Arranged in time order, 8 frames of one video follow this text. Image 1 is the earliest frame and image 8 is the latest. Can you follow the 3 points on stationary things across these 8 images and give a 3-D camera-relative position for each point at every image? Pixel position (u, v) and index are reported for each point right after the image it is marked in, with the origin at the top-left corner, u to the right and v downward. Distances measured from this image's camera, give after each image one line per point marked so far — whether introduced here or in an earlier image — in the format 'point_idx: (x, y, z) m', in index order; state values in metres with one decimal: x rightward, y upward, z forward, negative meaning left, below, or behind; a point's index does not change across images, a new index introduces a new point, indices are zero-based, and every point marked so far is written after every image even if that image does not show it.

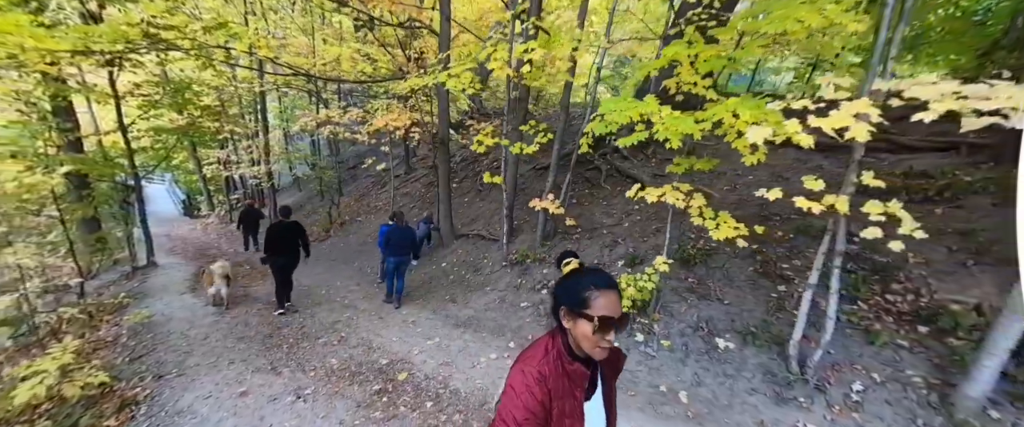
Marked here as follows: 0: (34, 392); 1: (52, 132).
0: (-6.5, -2.5, +4.8) m
1: (-11.5, +2.1, +8.4) m
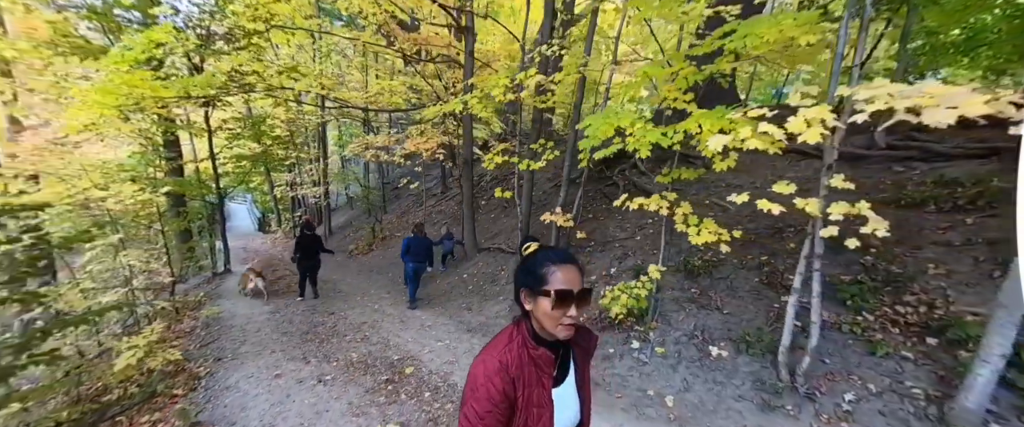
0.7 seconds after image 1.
0: (-6.5, -2.7, +5.9) m
1: (-10.9, +1.7, +10.5) m
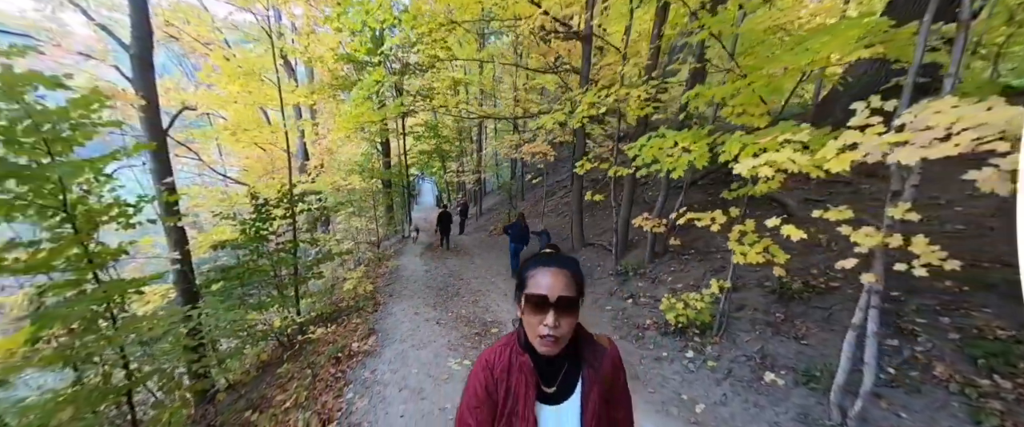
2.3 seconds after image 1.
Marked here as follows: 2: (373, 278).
0: (-4.4, -2.2, +9.6) m
1: (-6.1, +2.6, +15.4) m
2: (-4.4, -2.1, +10.7) m
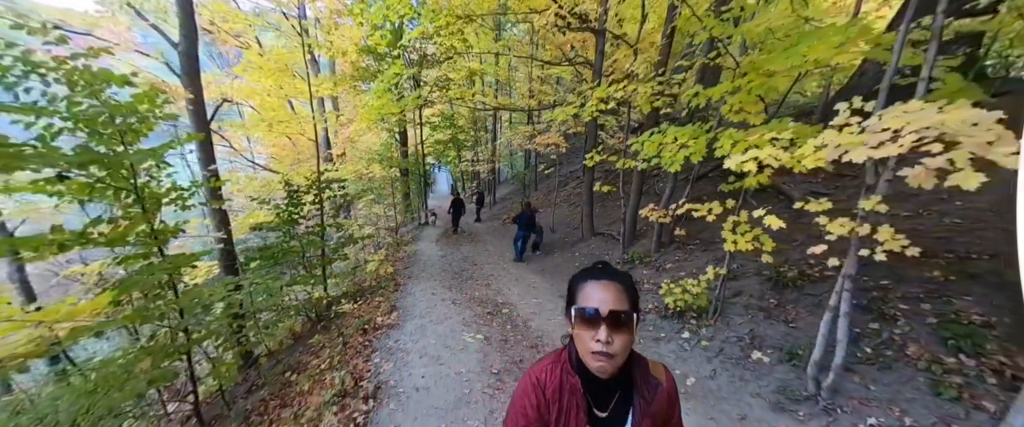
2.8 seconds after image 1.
0: (-4.1, -1.8, +10.3) m
1: (-5.5, +3.2, +16.0) m
2: (-4.1, -1.6, +11.4) m
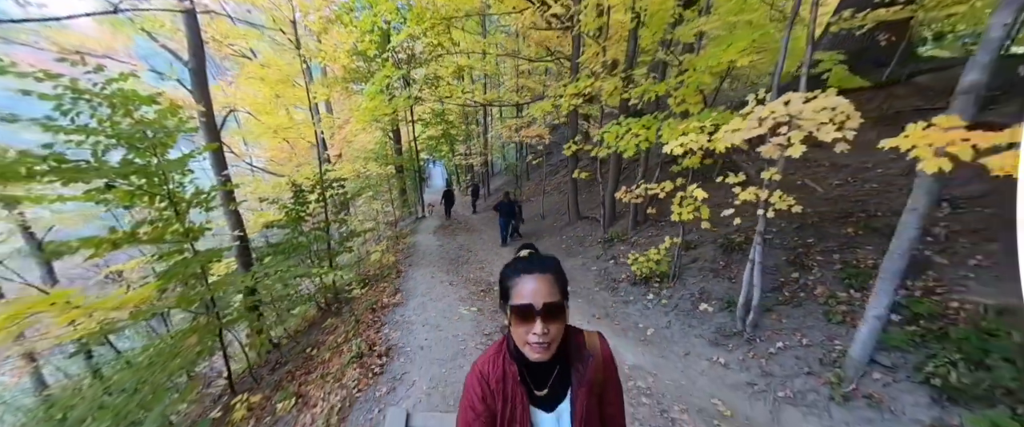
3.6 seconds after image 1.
0: (-4.4, -1.6, +11.1) m
1: (-6.0, +3.4, +16.7) m
2: (-4.3, -1.4, +12.2) m
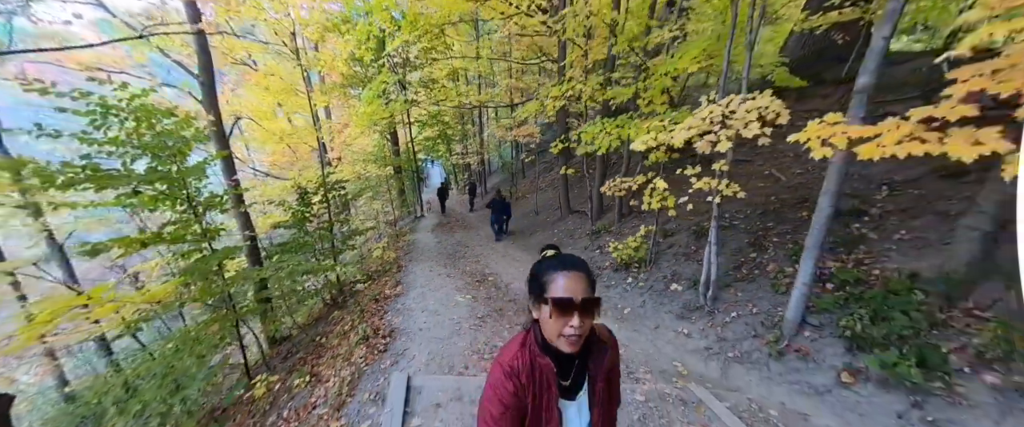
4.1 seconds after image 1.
0: (-4.6, -1.6, +11.7) m
1: (-6.3, +3.4, +17.3) m
2: (-4.5, -1.4, +12.8) m
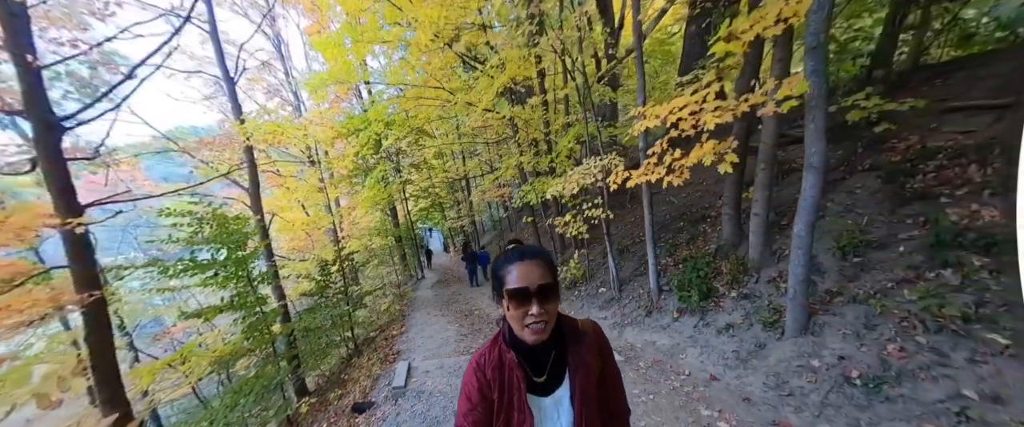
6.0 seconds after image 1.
0: (-5.0, -4.2, +13.8) m
1: (-7.3, -0.6, +20.1) m
2: (-5.0, -4.2, +14.9) m
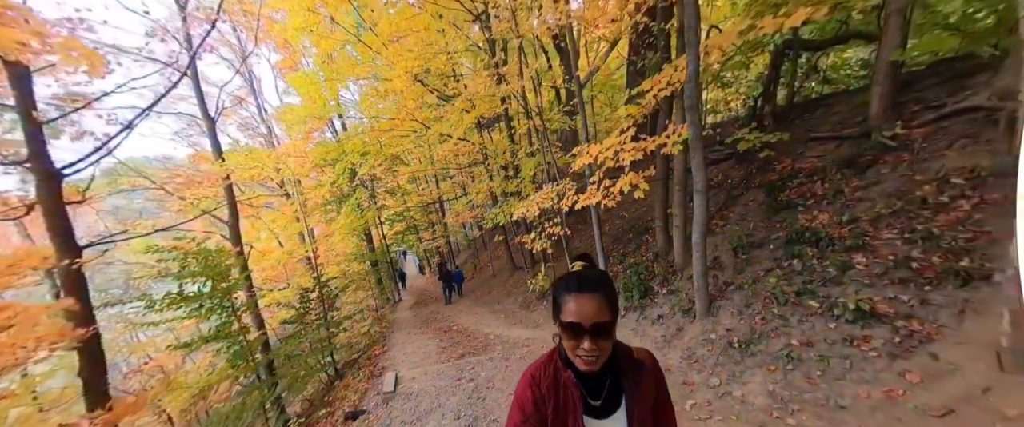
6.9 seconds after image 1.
0: (-6.0, -5.3, +14.1) m
1: (-8.9, -2.1, +20.5) m
2: (-6.0, -5.3, +15.2) m
